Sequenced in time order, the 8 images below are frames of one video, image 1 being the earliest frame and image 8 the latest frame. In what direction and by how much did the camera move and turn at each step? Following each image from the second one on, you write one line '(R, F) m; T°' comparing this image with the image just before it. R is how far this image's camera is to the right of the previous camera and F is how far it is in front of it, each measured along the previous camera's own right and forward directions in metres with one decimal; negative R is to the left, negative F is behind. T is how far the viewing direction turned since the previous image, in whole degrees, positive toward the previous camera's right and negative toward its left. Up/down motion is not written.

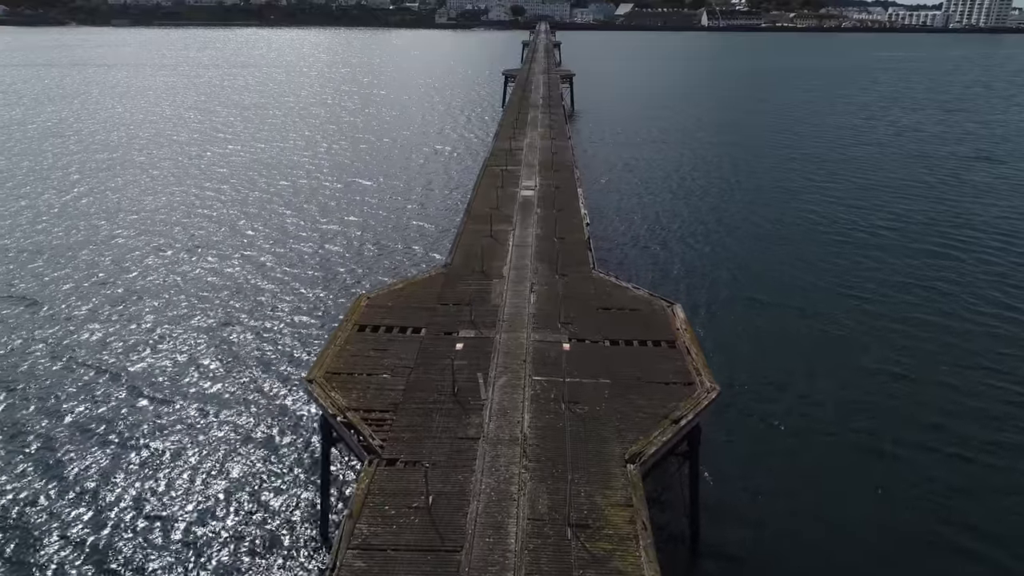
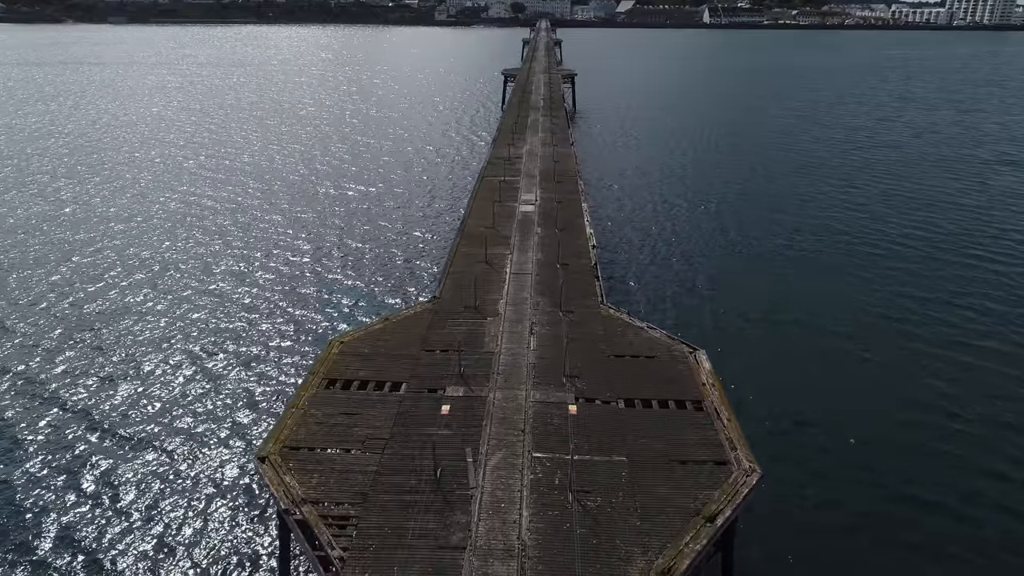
(+0.1, +2.6) m; 0°
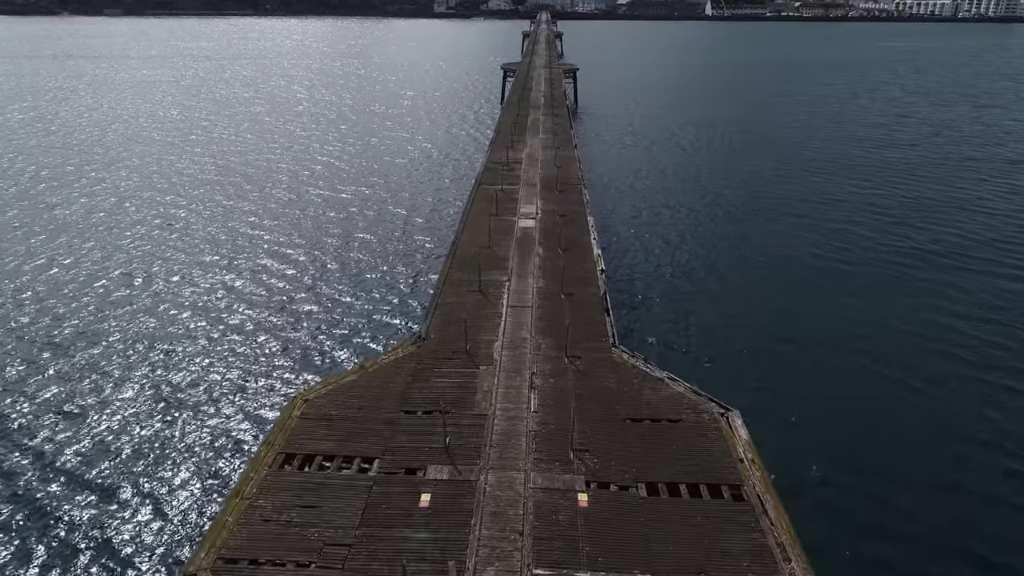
(+0.1, +2.6) m; 0°
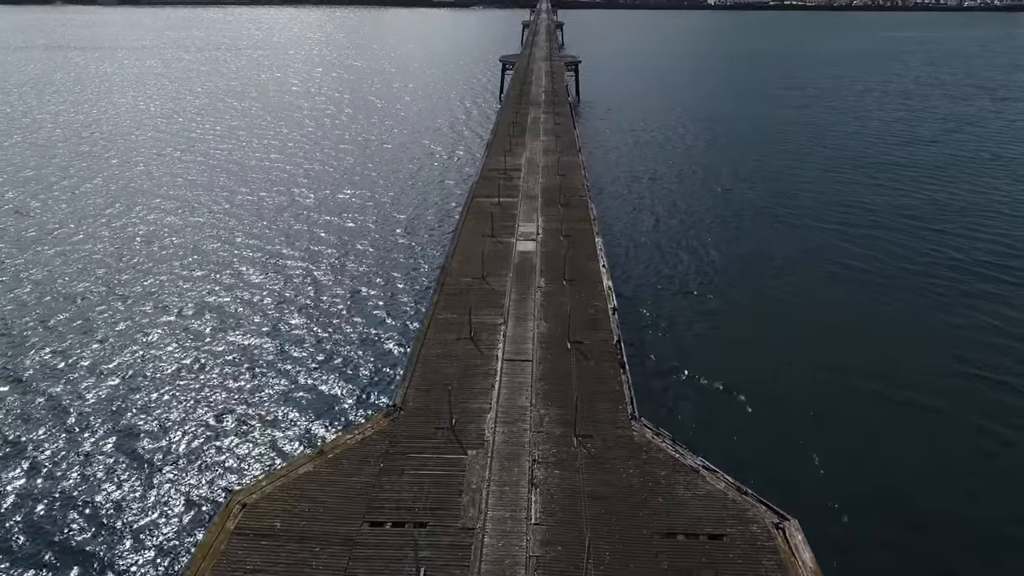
(+0.1, +3.0) m; 0°
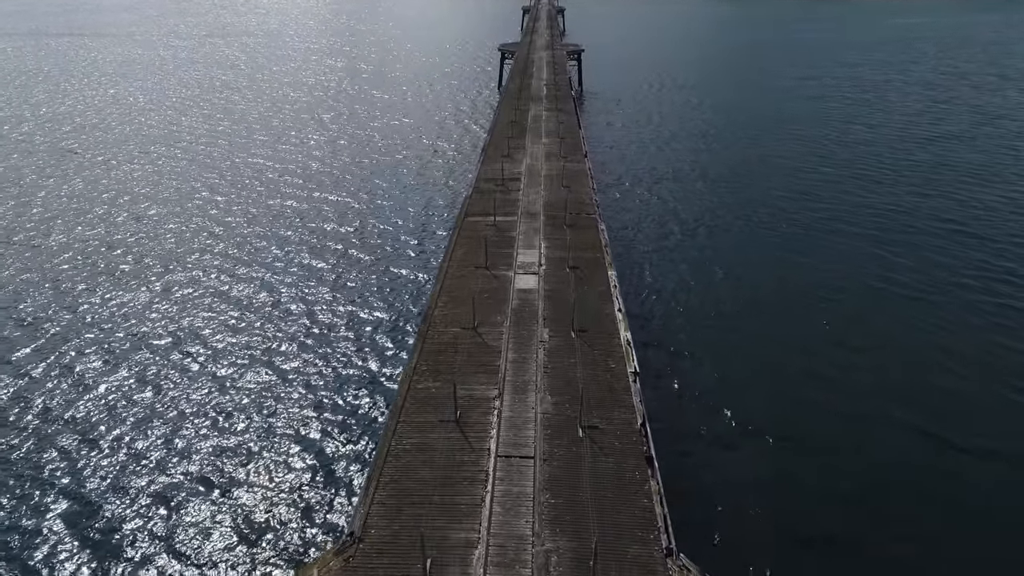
(+0.1, +3.4) m; 0°
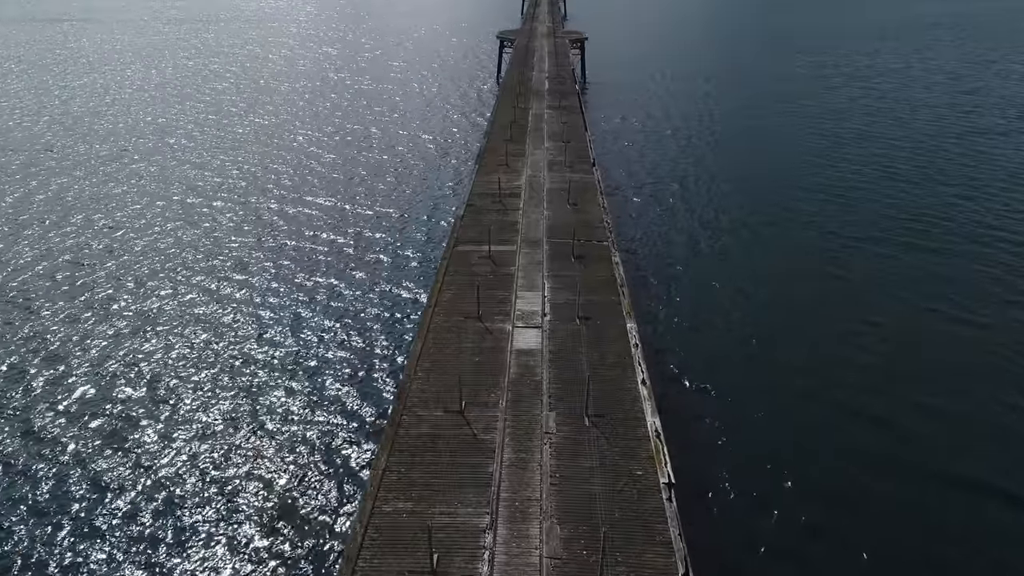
(+0.1, +3.4) m; 0°
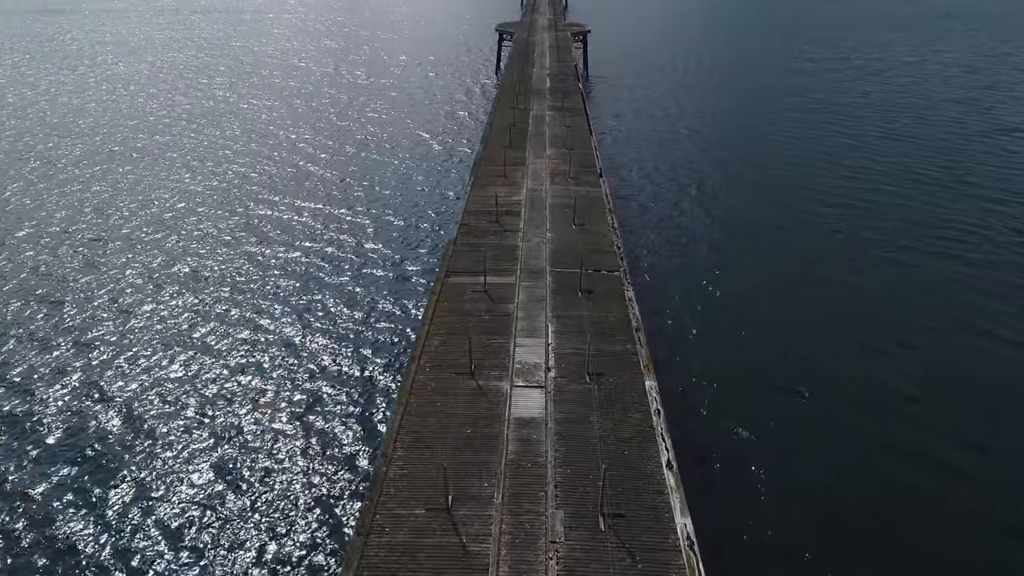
(0.0, +2.4) m; 0°
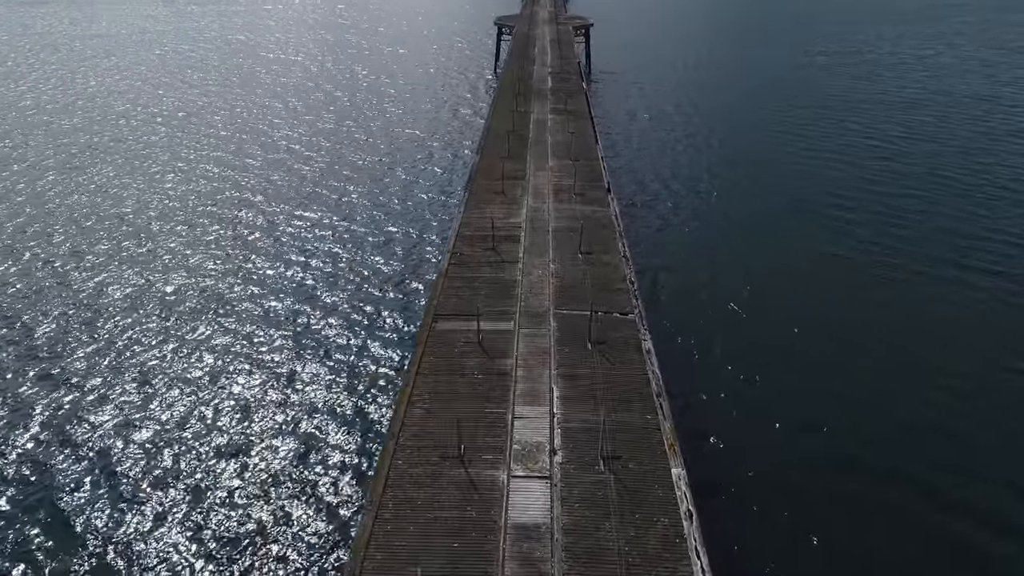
(+0.1, +2.4) m; 0°
